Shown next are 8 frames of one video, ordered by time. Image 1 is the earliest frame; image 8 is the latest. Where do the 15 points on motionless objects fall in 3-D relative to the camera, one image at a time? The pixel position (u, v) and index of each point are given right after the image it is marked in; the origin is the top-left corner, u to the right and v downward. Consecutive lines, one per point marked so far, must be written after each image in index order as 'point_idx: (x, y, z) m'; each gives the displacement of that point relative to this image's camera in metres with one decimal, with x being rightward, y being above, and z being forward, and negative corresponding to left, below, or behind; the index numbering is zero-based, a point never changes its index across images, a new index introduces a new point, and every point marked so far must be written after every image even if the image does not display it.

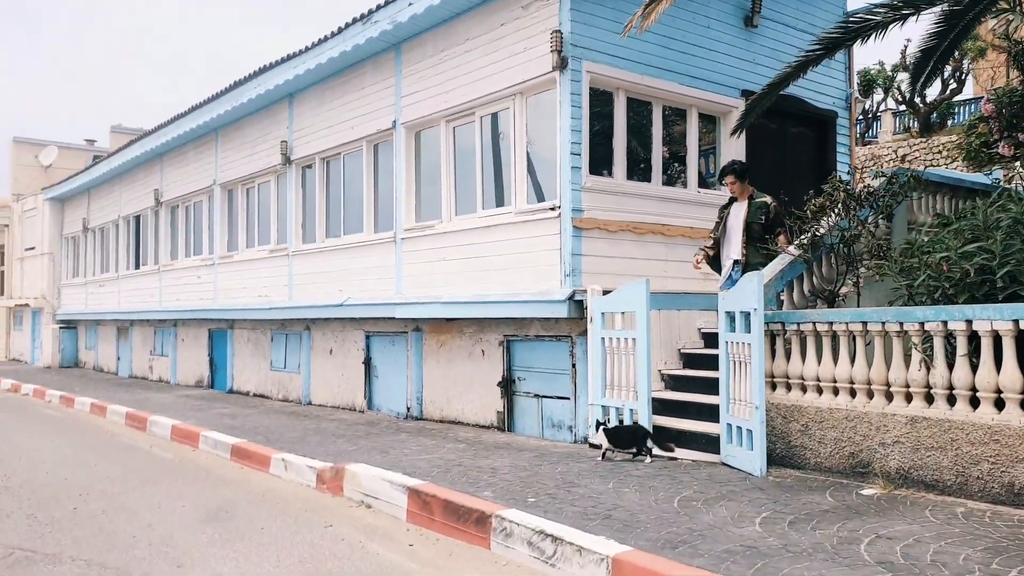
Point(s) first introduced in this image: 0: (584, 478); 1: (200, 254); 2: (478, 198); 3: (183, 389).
0: (+0.5, -1.4, +5.6) m
1: (-5.9, +0.6, +14.6) m
2: (-0.4, +1.0, +8.8) m
3: (-6.2, -1.9, +14.8) m
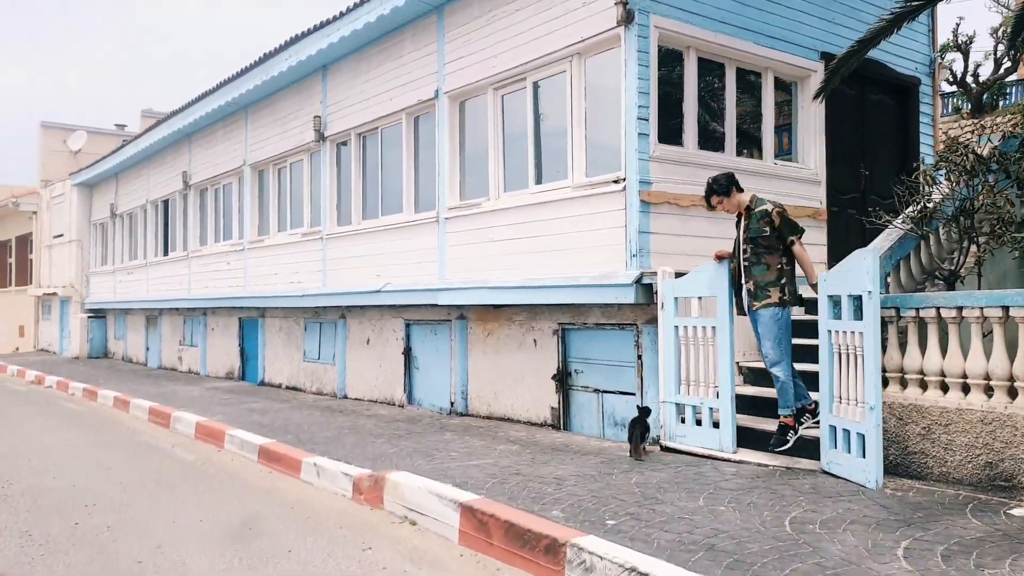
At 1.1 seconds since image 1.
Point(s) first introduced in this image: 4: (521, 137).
0: (+0.9, -1.2, +4.7) m
1: (-5.1, +0.9, +14.0) m
2: (+0.2, +1.2, +7.9) m
3: (-5.4, -1.7, +14.2) m
4: (+0.1, +1.6, +8.1) m
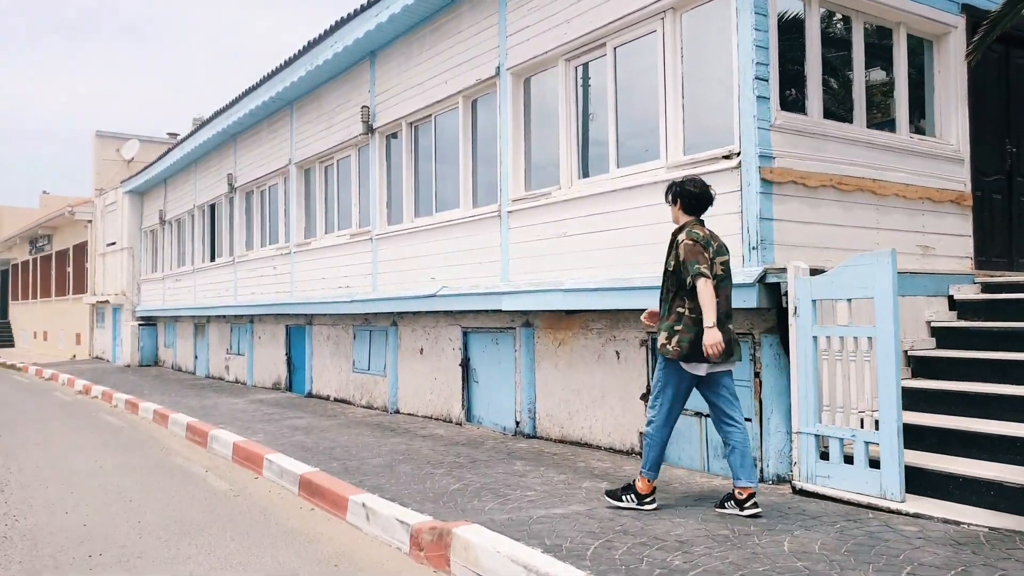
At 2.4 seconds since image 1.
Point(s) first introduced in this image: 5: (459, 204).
0: (+1.5, -1.2, +3.4) m
1: (-4.0, +0.8, +13.0) m
2: (+0.9, +1.2, +6.7) m
3: (-4.3, -1.8, +13.3) m
4: (+0.8, +1.5, +6.9) m
5: (-0.6, +0.9, +8.6) m
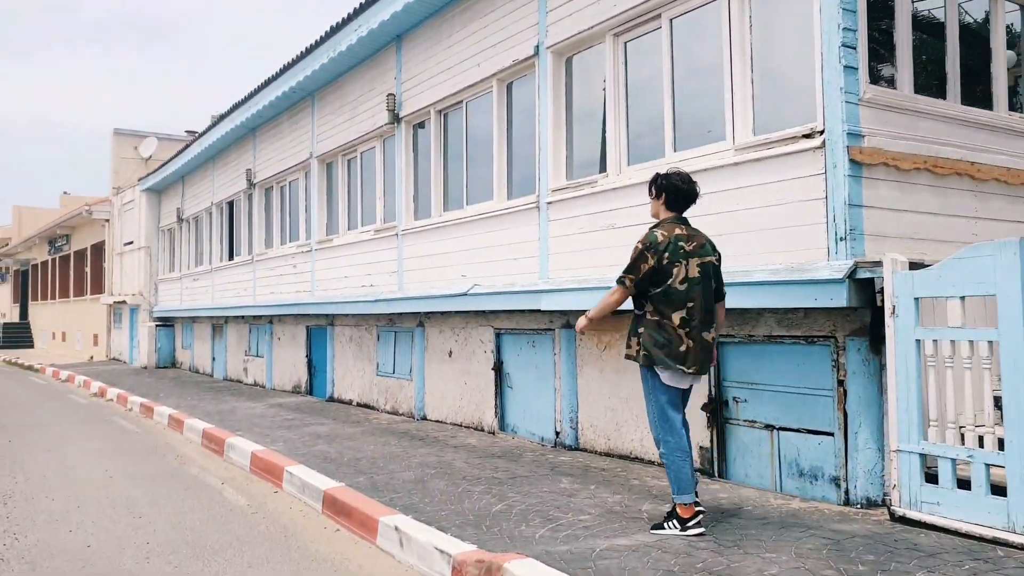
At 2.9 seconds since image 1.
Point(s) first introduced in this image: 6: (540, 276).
0: (+1.7, -1.2, +2.8) m
1: (-3.5, +0.8, +12.5) m
2: (+1.2, +1.2, +6.0) m
3: (-3.8, -1.8, +12.7) m
4: (+1.1, +1.6, +6.2) m
5: (-0.2, +0.9, +8.0) m
6: (+0.3, +0.1, +7.2) m
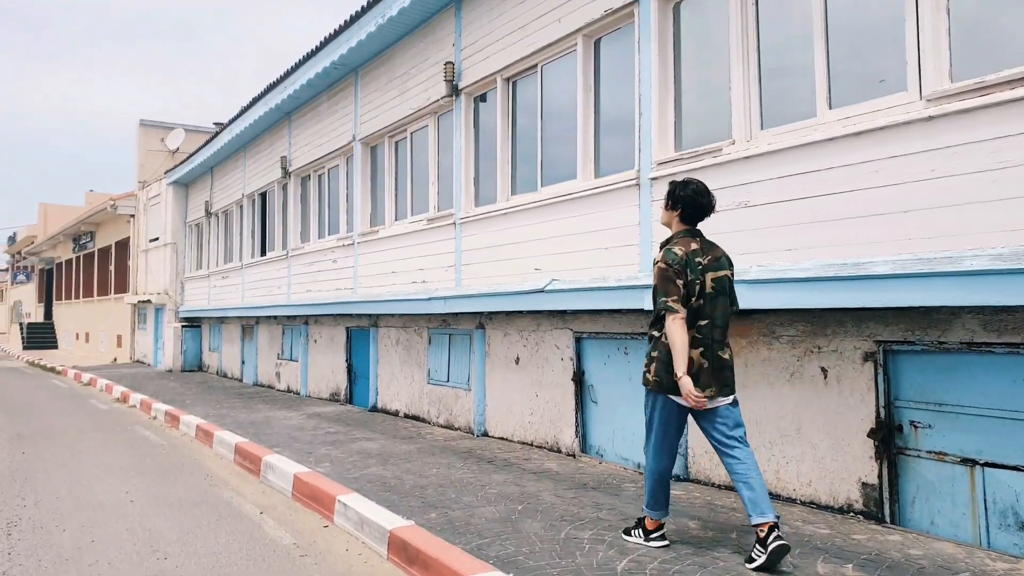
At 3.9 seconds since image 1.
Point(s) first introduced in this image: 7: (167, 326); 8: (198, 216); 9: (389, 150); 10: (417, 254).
0: (+2.3, -1.1, +1.5) m
1: (-2.6, +0.8, +11.4) m
2: (+1.9, +1.2, +4.8) m
3: (-2.9, -1.7, +11.6) m
4: (+1.8, +1.6, +5.0) m
5: (+0.5, +1.0, +6.8) m
6: (+1.0, +0.2, +6.0) m
7: (-8.8, -1.0, +19.9) m
8: (-7.8, +1.8, +19.2) m
9: (-1.6, +1.8, +10.0) m
10: (-1.1, +0.4, +9.0) m
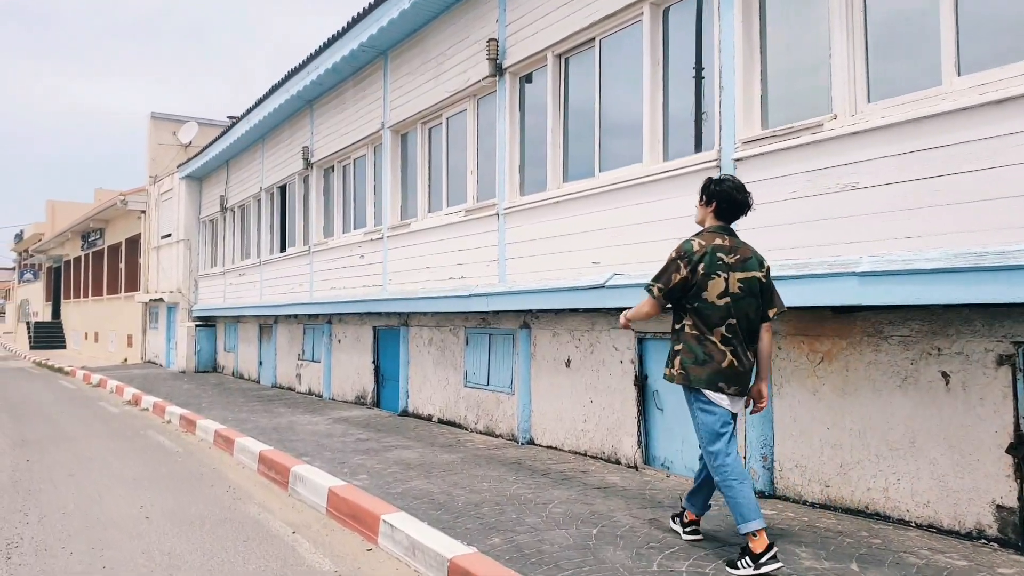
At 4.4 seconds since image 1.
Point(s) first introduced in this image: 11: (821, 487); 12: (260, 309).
0: (+2.7, -1.1, +0.9) m
1: (-2.1, +0.8, +10.8) m
2: (+2.3, +1.3, +4.2) m
3: (-2.5, -1.7, +11.0) m
4: (+2.3, +1.6, +4.3) m
5: (+1.0, +1.0, +6.2) m
6: (+1.4, +0.2, +5.4) m
7: (-8.3, -0.9, +19.4) m
8: (-7.2, +1.8, +18.7) m
9: (-1.1, +1.8, +9.4) m
10: (-0.7, +0.4, +8.4) m
11: (+2.0, -1.3, +4.9) m
12: (-4.7, -0.4, +14.5) m
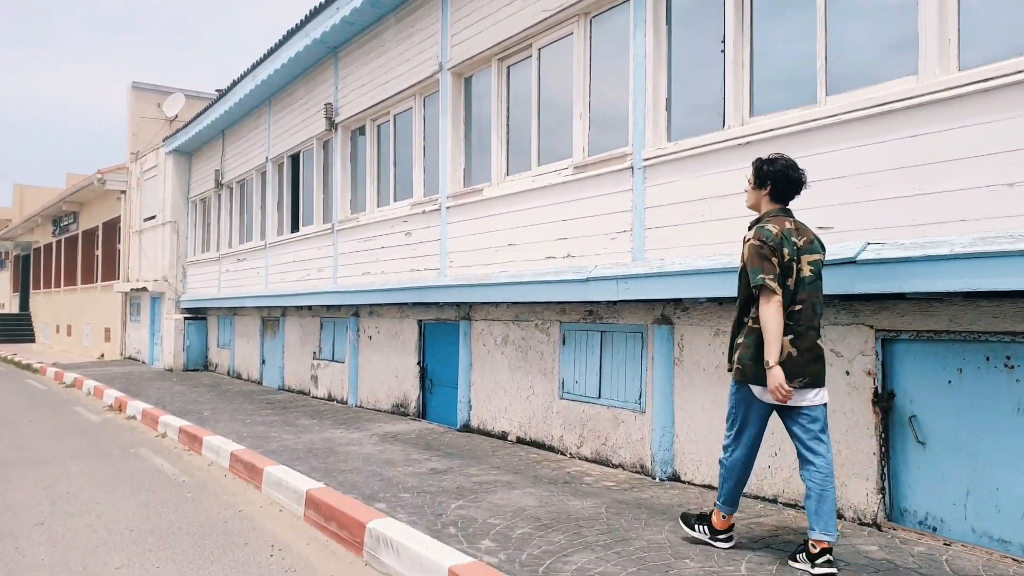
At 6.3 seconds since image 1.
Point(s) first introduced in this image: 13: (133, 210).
0: (+3.9, -1.0, -1.1) m
1: (-1.2, +1.0, +8.7) m
2: (+3.4, +1.4, +2.2) m
3: (-1.6, -1.5, +8.9) m
4: (+3.4, +1.7, +2.4) m
5: (+2.1, +1.1, +4.2) m
6: (+2.5, +0.3, +3.4) m
7: (-7.6, -0.6, +17.1) m
8: (-6.5, +2.1, +16.4) m
9: (-0.2, +2.0, +7.3) m
10: (+0.3, +0.6, +6.4) m
11: (+3.1, -1.2, +3.0) m
12: (-3.9, -0.2, +12.4) m
13: (-9.5, +2.0, +19.5) m
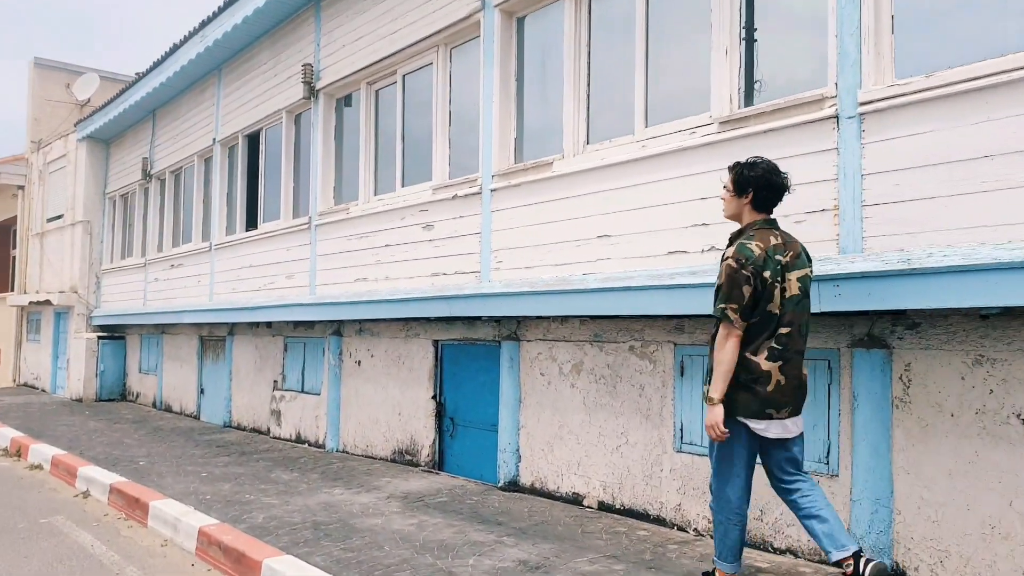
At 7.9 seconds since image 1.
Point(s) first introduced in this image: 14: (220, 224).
0: (+5.4, -0.9, -2.6) m
1: (-0.7, +0.9, +6.6) m
2: (+4.6, +1.4, +0.6) m
3: (-1.1, -1.6, +6.7) m
4: (+4.5, +1.8, +0.8) m
5: (+3.0, +1.1, +2.5) m
6: (+3.5, +0.3, +1.7) m
7: (-8.0, -0.9, +14.2) m
8: (-6.8, +1.9, +13.7) m
9: (+0.5, +1.9, +5.3) m
10: (+1.1, +0.6, +4.4) m
11: (+4.1, -1.1, +1.3) m
12: (-3.8, -0.3, +9.9) m
13: (-10.1, +1.7, +16.4) m
14: (-3.9, +0.9, +10.2) m
